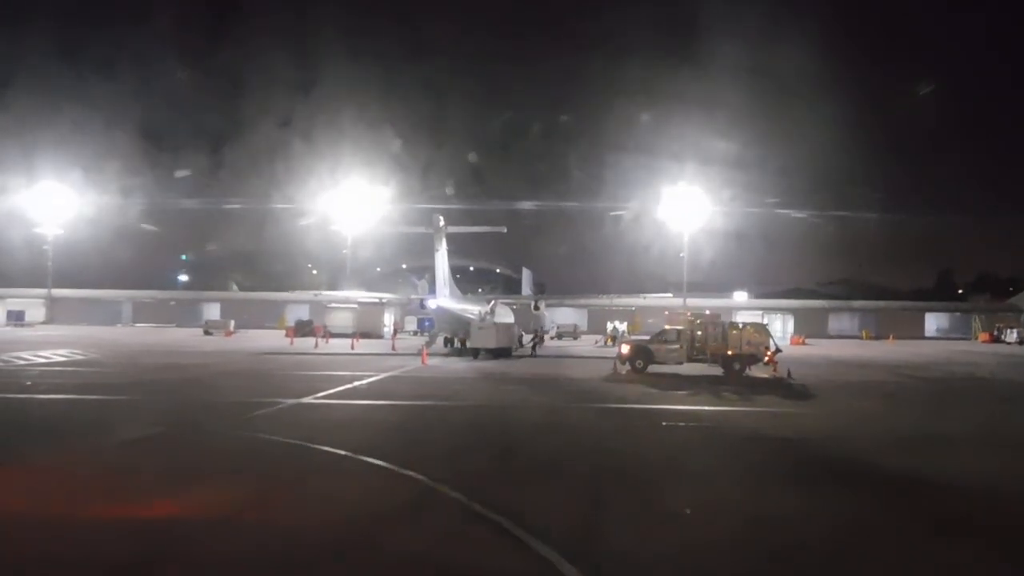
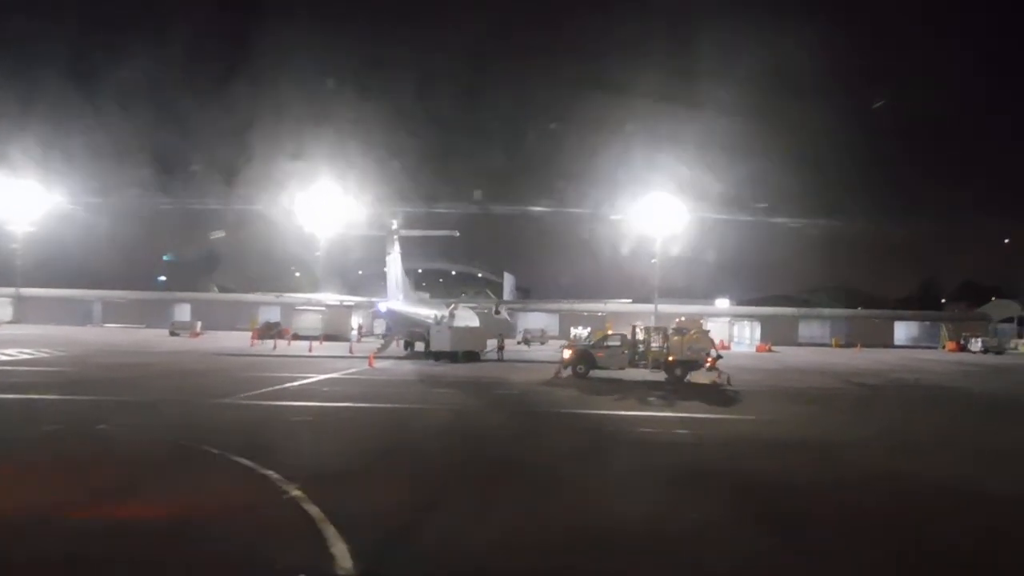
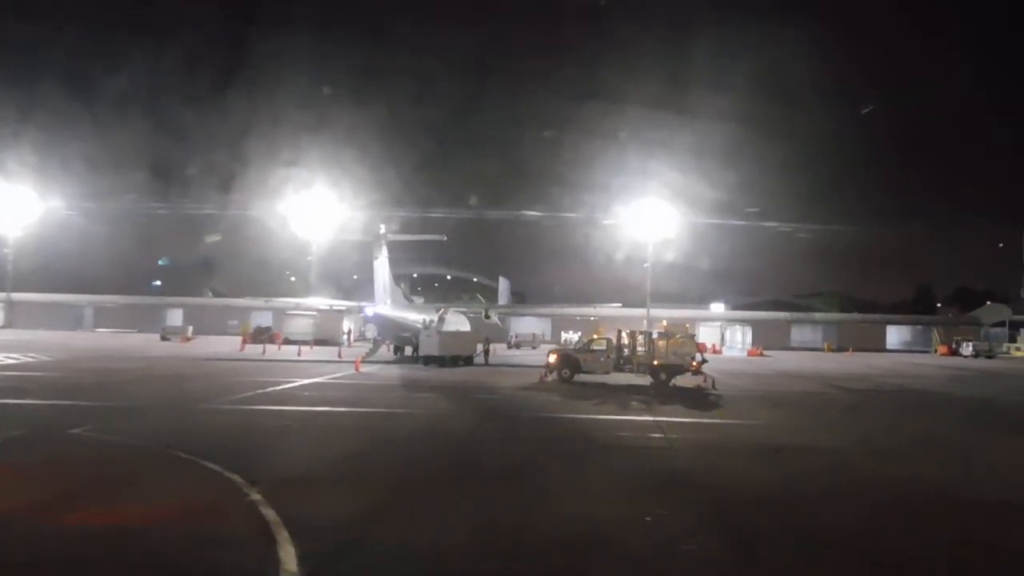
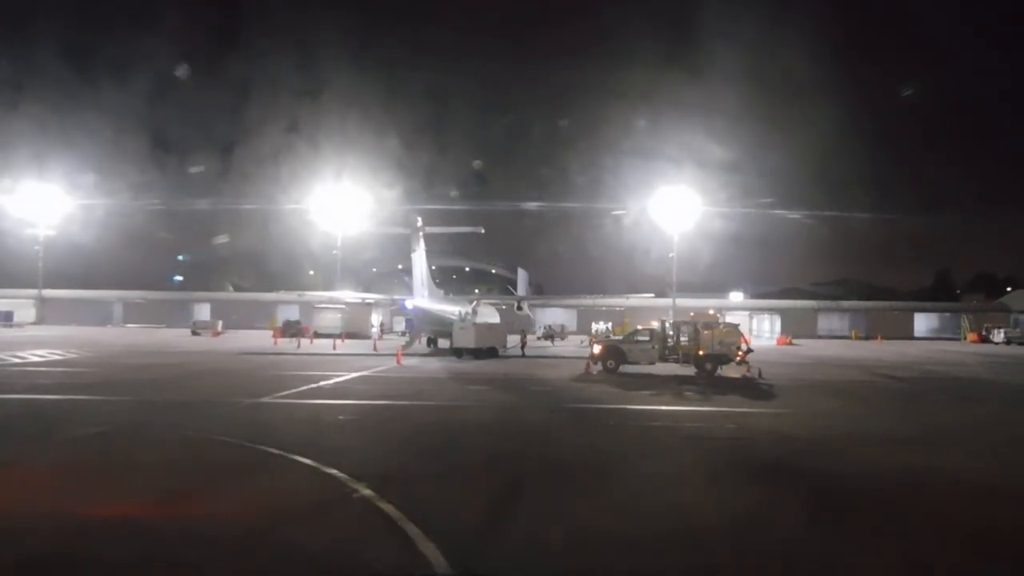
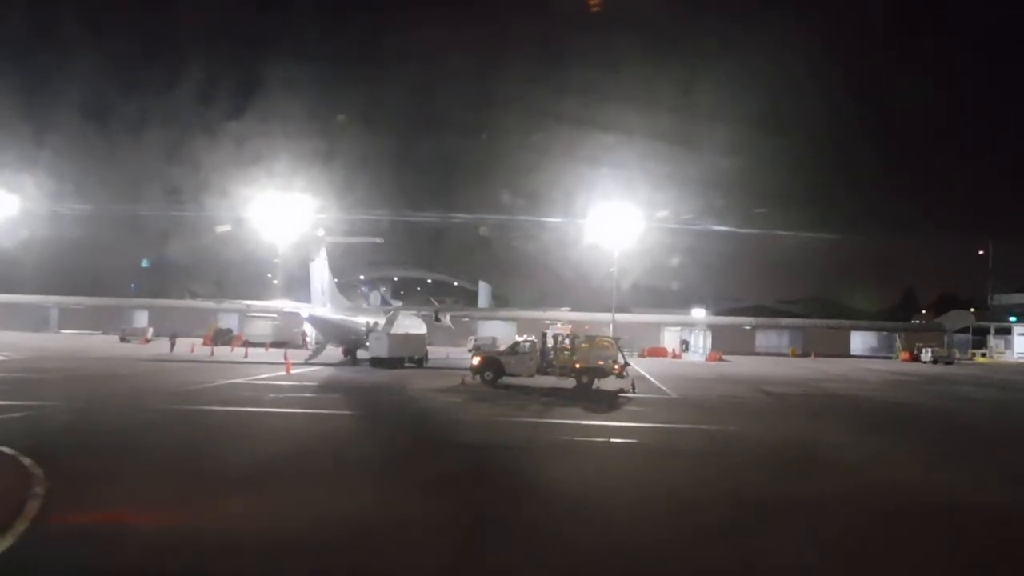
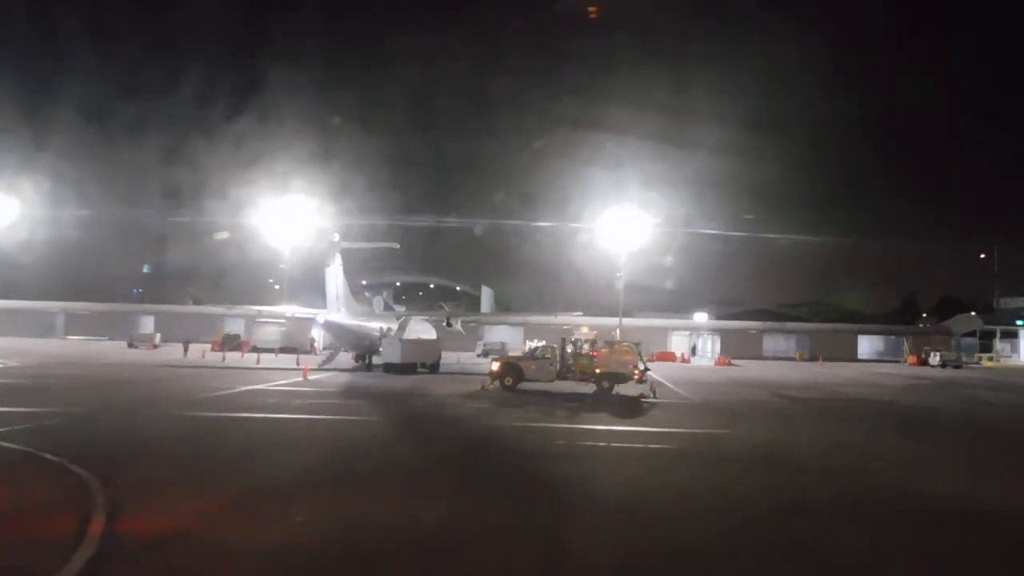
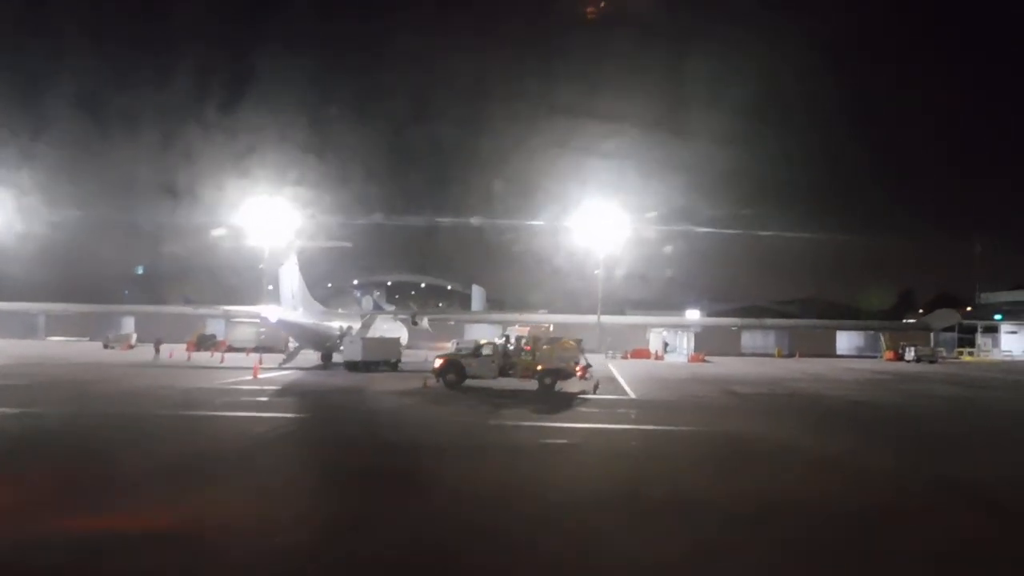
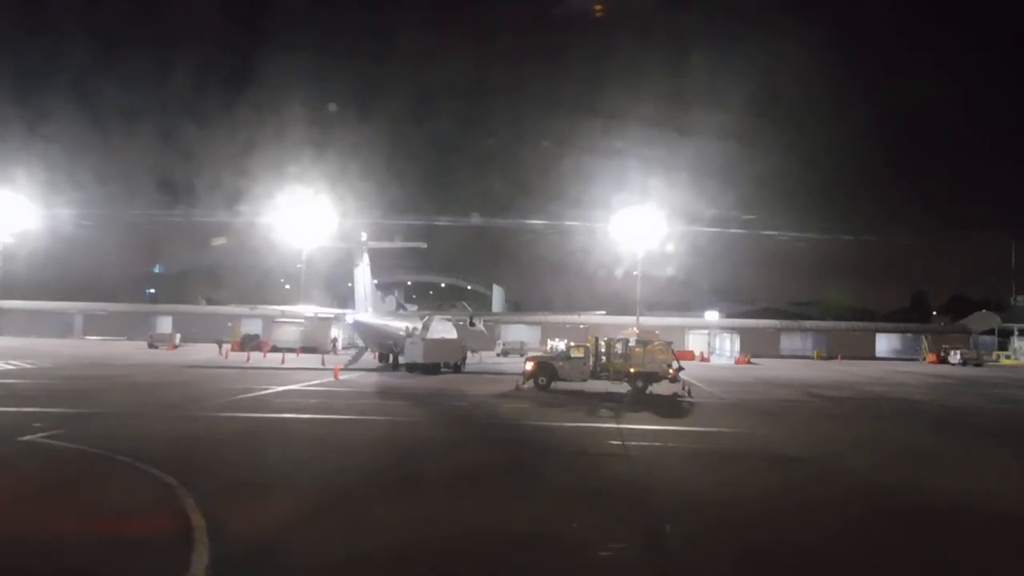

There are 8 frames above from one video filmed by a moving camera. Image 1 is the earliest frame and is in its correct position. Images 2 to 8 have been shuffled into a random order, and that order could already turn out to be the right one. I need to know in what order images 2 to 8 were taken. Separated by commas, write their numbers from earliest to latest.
4, 2, 3, 8, 6, 5, 7
